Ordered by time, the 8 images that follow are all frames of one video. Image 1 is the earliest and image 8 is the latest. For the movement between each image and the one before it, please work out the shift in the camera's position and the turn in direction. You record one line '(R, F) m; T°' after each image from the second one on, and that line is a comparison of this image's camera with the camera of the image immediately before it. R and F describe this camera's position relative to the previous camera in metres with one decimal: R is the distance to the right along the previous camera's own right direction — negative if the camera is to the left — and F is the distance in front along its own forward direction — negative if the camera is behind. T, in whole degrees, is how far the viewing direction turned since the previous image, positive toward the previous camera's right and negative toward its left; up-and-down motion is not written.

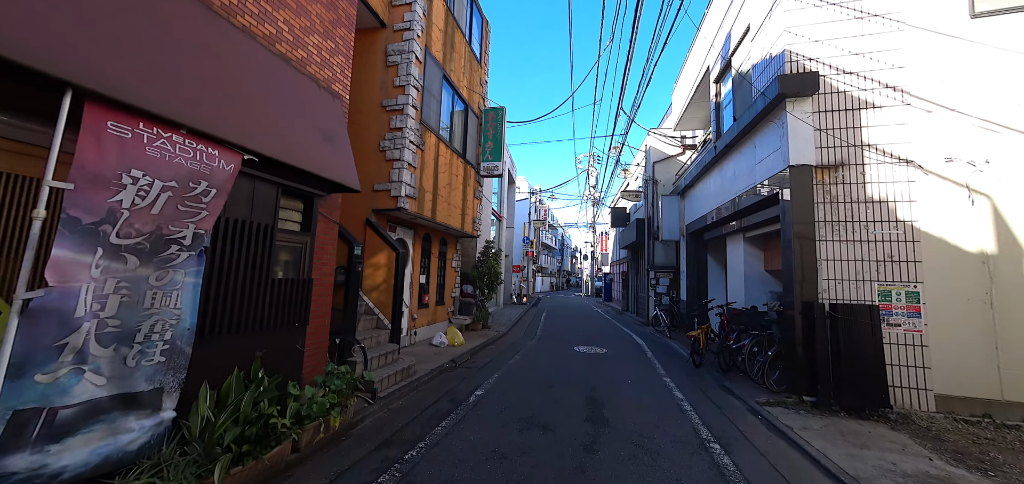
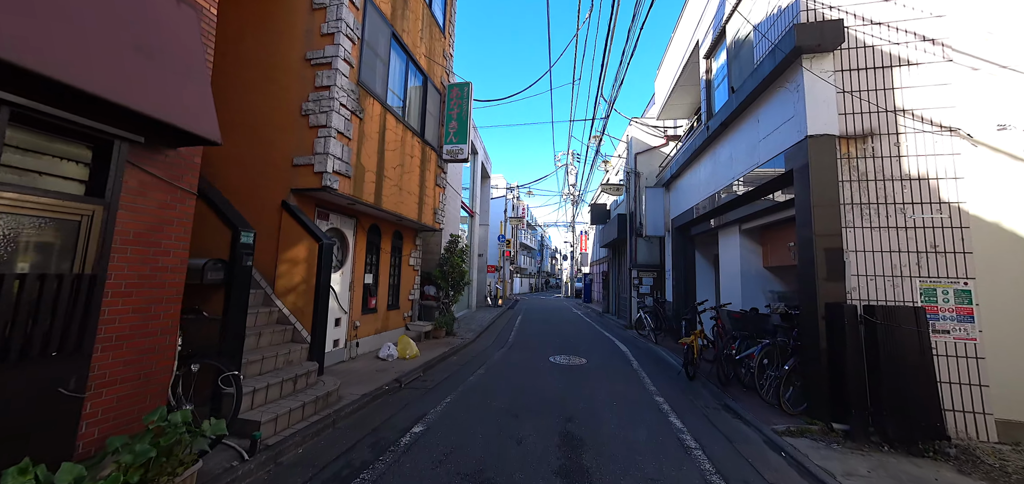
(+0.3, +1.1) m; +3°
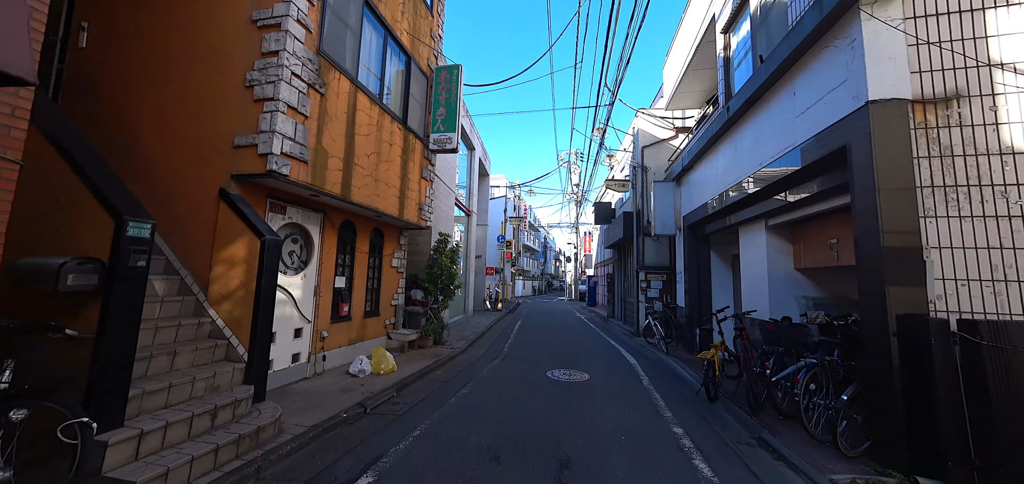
(+0.2, +0.8) m; -1°
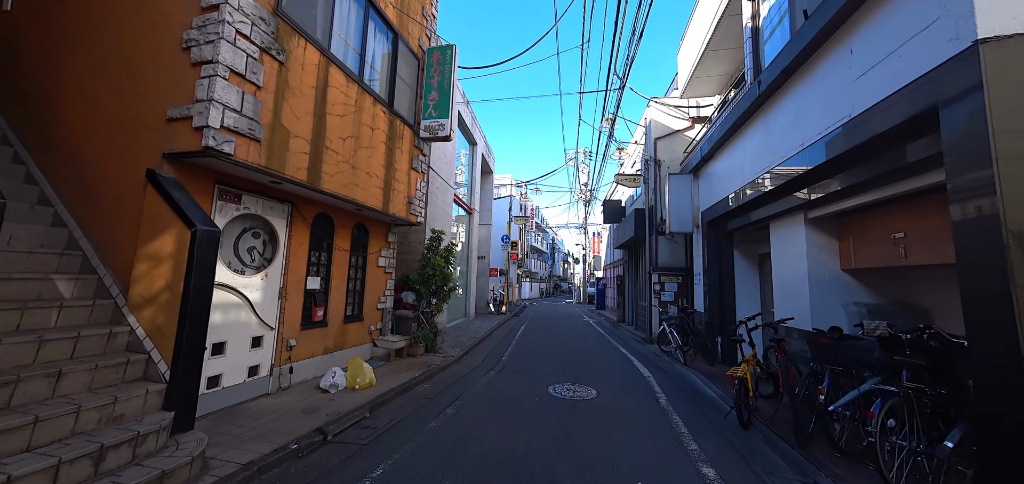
(+0.2, +0.7) m; -1°
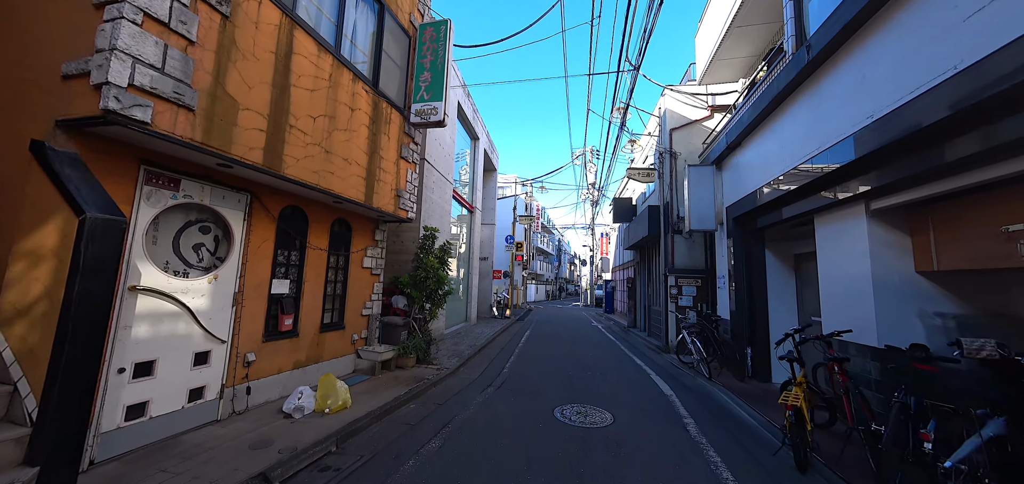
(+0.1, +0.8) m; -1°
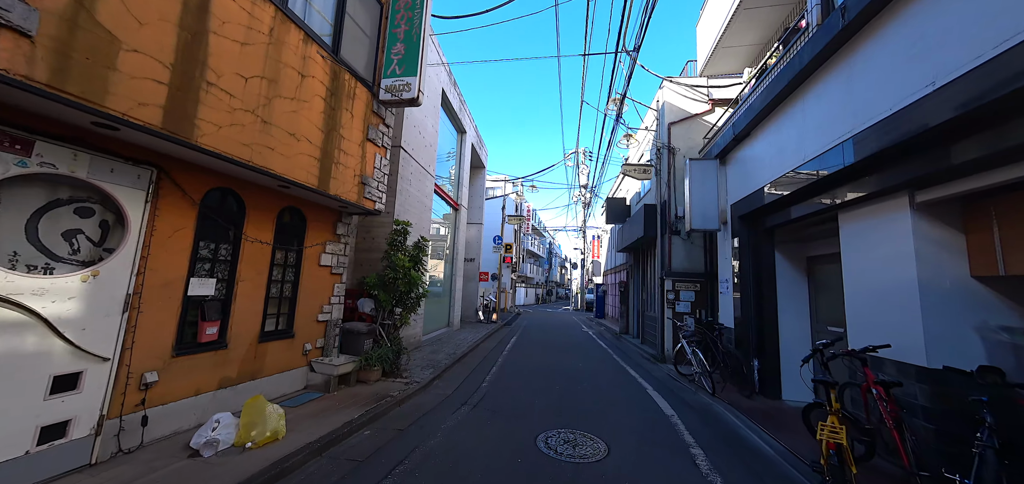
(+0.1, +0.8) m; +1°
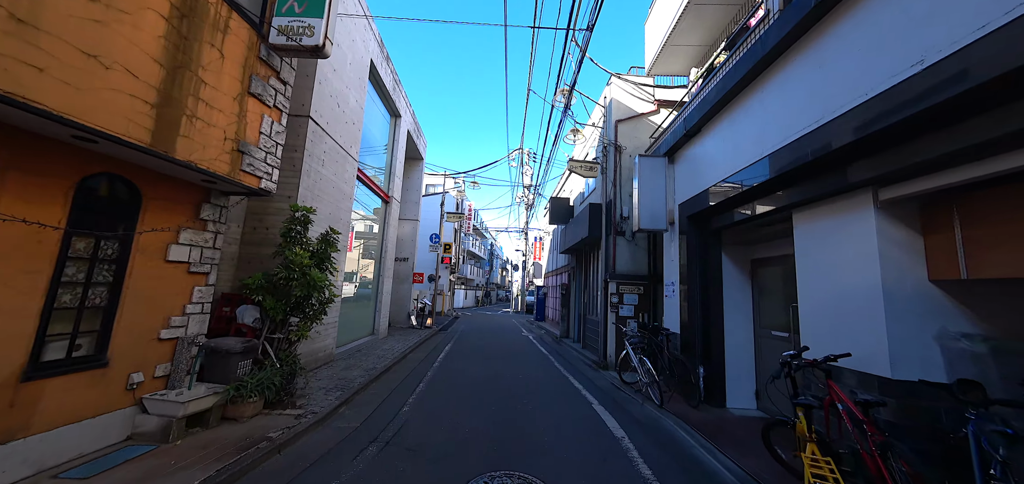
(+0.1, +1.0) m; +9°
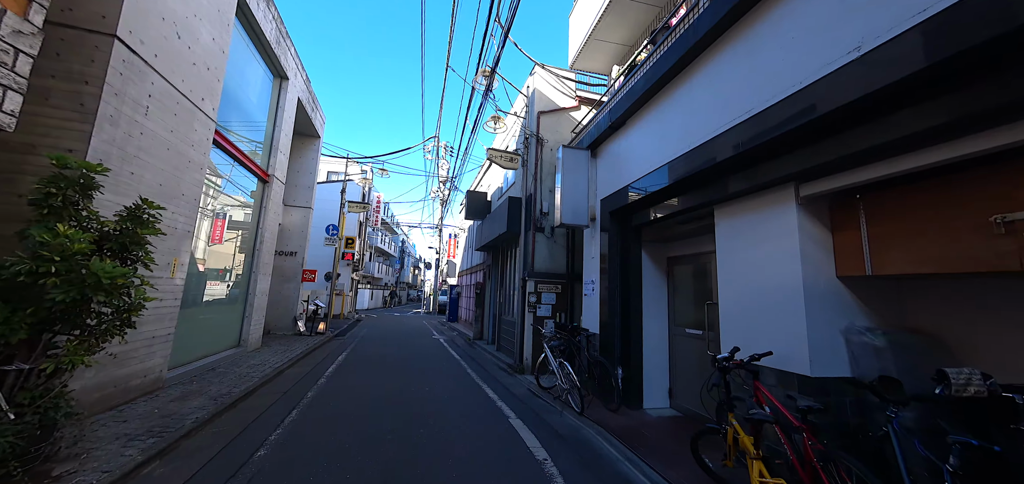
(+0.1, +1.0) m; +13°
